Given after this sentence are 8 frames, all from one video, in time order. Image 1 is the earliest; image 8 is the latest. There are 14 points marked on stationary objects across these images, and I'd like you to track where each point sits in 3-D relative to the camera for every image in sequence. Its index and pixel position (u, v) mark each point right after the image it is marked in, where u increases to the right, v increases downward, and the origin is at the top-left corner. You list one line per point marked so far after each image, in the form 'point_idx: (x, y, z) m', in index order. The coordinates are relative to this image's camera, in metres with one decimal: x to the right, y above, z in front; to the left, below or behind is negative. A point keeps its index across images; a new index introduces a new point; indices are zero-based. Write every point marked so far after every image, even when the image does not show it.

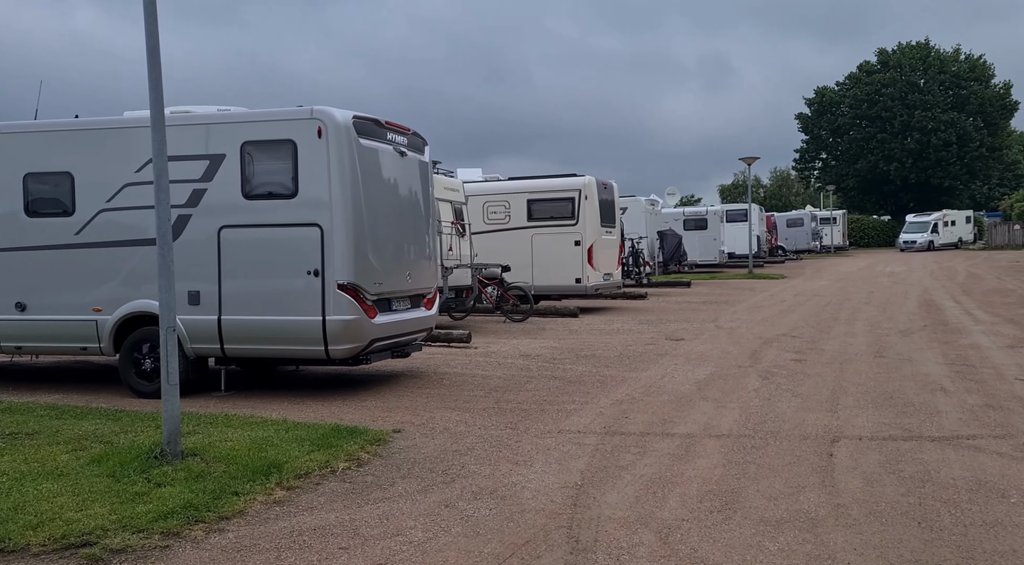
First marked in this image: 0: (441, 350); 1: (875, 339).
0: (-0.9, -0.9, +11.7) m
1: (+5.2, -0.8, +13.0) m
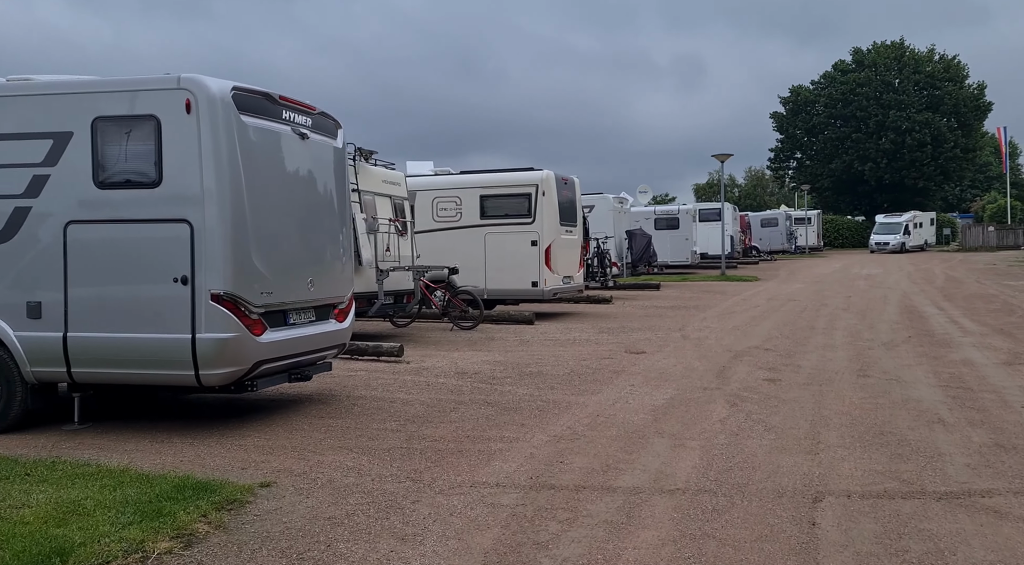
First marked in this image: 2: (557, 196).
0: (-1.6, -1.0, +10.2) m
1: (+4.4, -0.9, +11.7) m
2: (+0.7, +1.6, +16.9) m
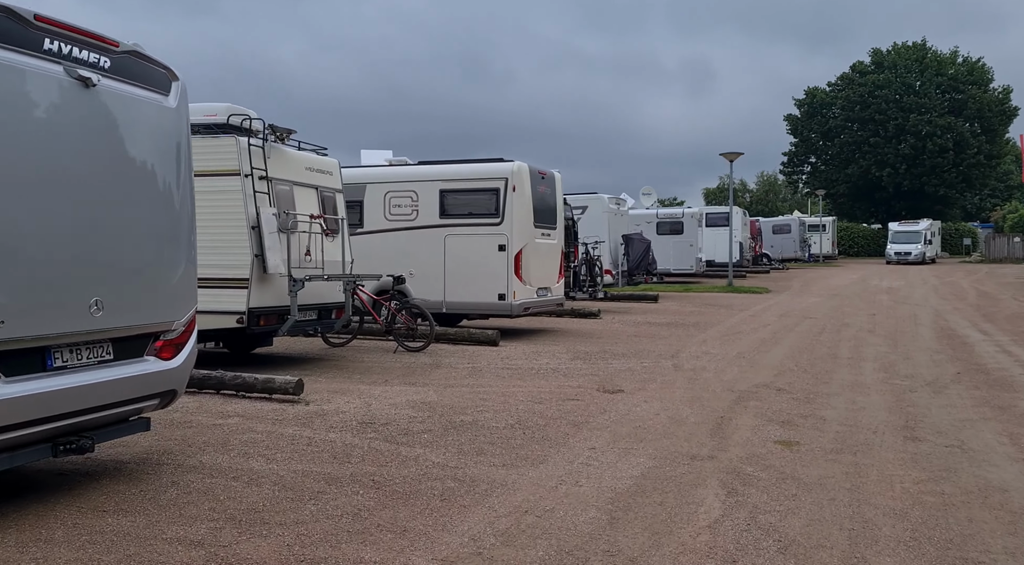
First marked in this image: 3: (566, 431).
0: (-2.3, -1.1, +7.6) m
1: (+3.8, -1.1, +9.1) m
2: (+0.2, +1.4, +14.3) m
3: (+0.4, -1.2, +7.4) m
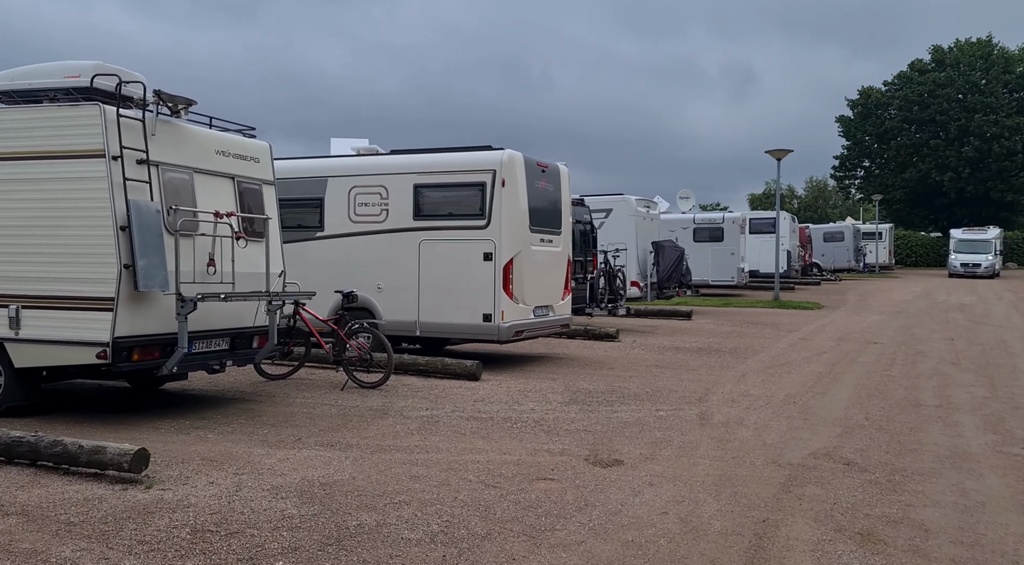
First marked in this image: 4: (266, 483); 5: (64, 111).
0: (-2.7, -1.2, +5.0) m
1: (+3.4, -1.4, +6.1) m
2: (+0.2, +1.2, +11.5) m
3: (0.0, -1.4, +4.6) m
4: (-1.6, -1.3, +5.8) m
5: (-3.6, +1.4, +7.3) m
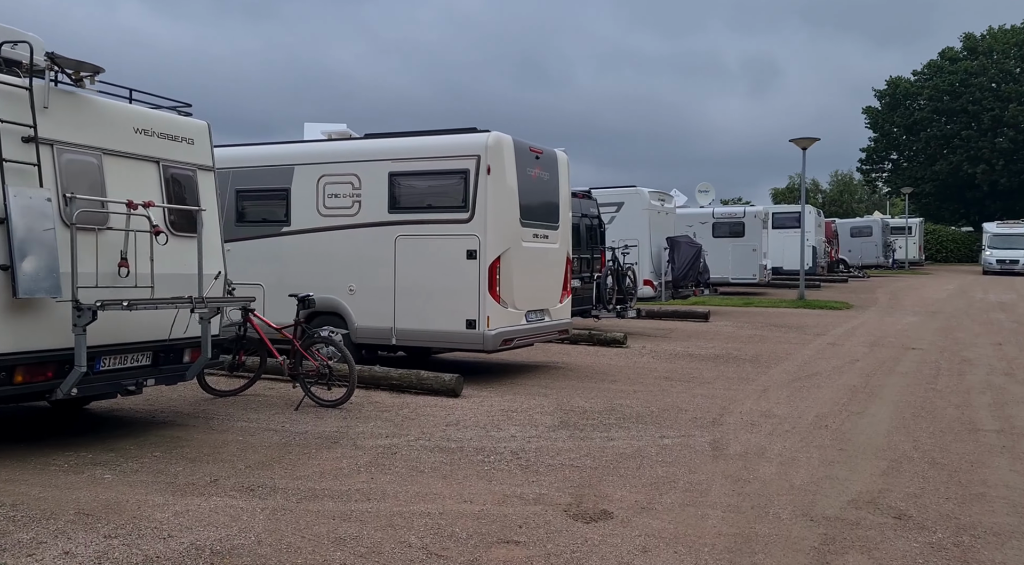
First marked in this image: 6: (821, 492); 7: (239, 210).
0: (-3.0, -1.3, +3.7) m
1: (+3.2, -1.4, +4.7) m
2: (0.0, +1.2, +10.1) m
3: (-0.3, -1.4, +3.2) m
4: (-1.8, -1.3, +4.5) m
5: (-3.8, +1.3, +6.0) m
6: (+2.0, -1.3, +5.9) m
7: (-3.3, +0.9, +10.9) m
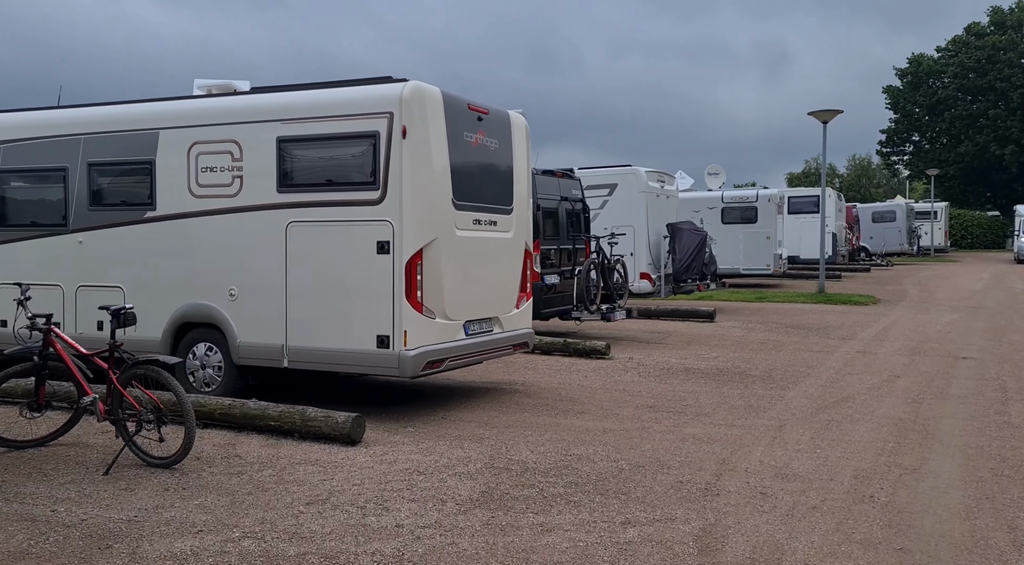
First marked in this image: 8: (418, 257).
0: (-3.6, -1.4, +1.2) m
1: (+2.5, -1.5, +2.1) m
2: (-0.6, +1.1, +7.6) m
3: (-1.0, -1.5, +0.7) m
4: (-2.5, -1.4, +2.0) m
5: (-4.5, +1.2, +3.5) m
6: (+1.4, -1.4, +3.3) m
7: (-3.8, +0.9, +8.4) m
8: (-0.8, +0.2, +7.3) m
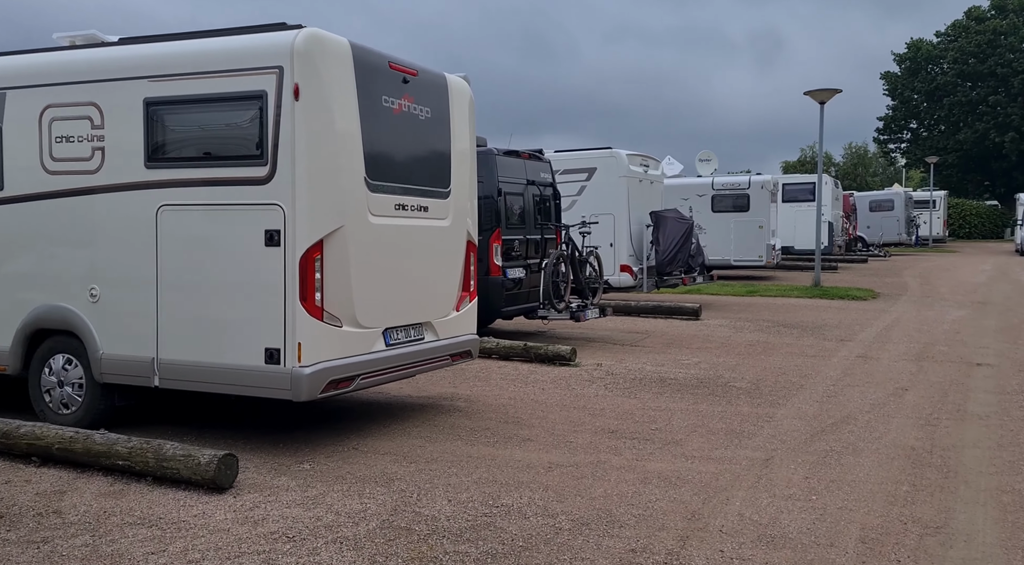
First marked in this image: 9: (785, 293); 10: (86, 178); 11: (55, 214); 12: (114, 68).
0: (-4.1, -1.5, -0.3) m
1: (+2.1, -1.5, +0.7) m
2: (-1.1, +1.2, +6.1) m
3: (-1.4, -1.6, -0.7) m
4: (-3.0, -1.5, +0.5) m
5: (-5.0, +1.2, +2.0) m
6: (+0.9, -1.4, +1.9) m
7: (-4.4, +0.9, +6.9) m
8: (-1.3, +0.2, +5.8) m
9: (+5.9, -0.2, +19.8) m
10: (-2.9, +0.7, +6.3) m
11: (-3.2, +0.5, +6.5) m
12: (-2.7, +1.4, +6.2) m
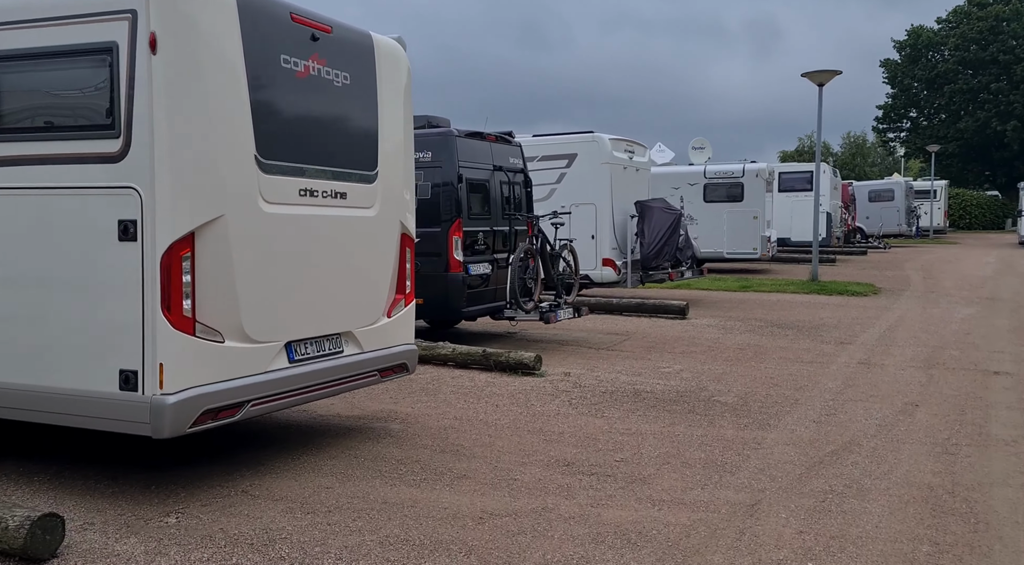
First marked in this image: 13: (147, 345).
0: (-4.5, -1.6, -1.5) m
1: (+1.7, -1.6, -0.5) m
2: (-1.5, +1.1, +4.9) m
3: (-1.8, -1.7, -1.9) m
4: (-3.4, -1.6, -0.7) m
5: (-5.4, +1.1, +0.7) m
6: (+0.5, -1.5, +0.7) m
7: (-4.8, +0.9, +5.7) m
8: (-1.7, +0.2, +4.6) m
9: (+5.4, -0.1, +18.6) m
10: (-3.4, +0.7, +5.1) m
11: (-3.7, +0.5, +5.2) m
12: (-3.1, +1.4, +5.0) m
13: (-1.8, -0.3, +4.6) m
